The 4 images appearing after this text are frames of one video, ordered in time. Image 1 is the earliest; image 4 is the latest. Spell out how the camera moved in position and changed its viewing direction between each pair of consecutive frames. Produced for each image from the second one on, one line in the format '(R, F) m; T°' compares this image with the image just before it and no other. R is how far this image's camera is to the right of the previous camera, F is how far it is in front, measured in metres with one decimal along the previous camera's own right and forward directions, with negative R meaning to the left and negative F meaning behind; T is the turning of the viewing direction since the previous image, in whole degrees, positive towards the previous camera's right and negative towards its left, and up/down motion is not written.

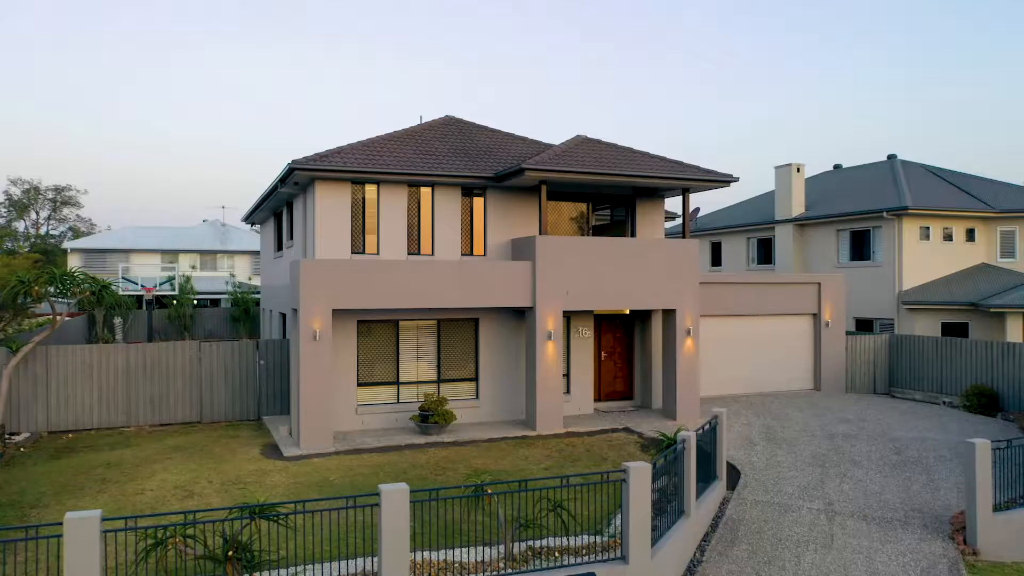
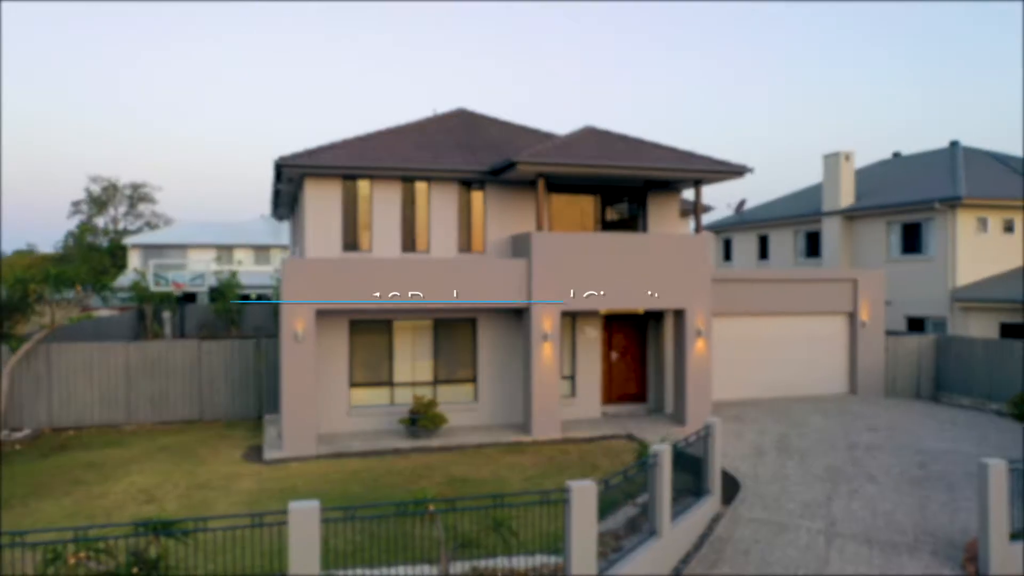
(+1.3, +0.7) m; -5°
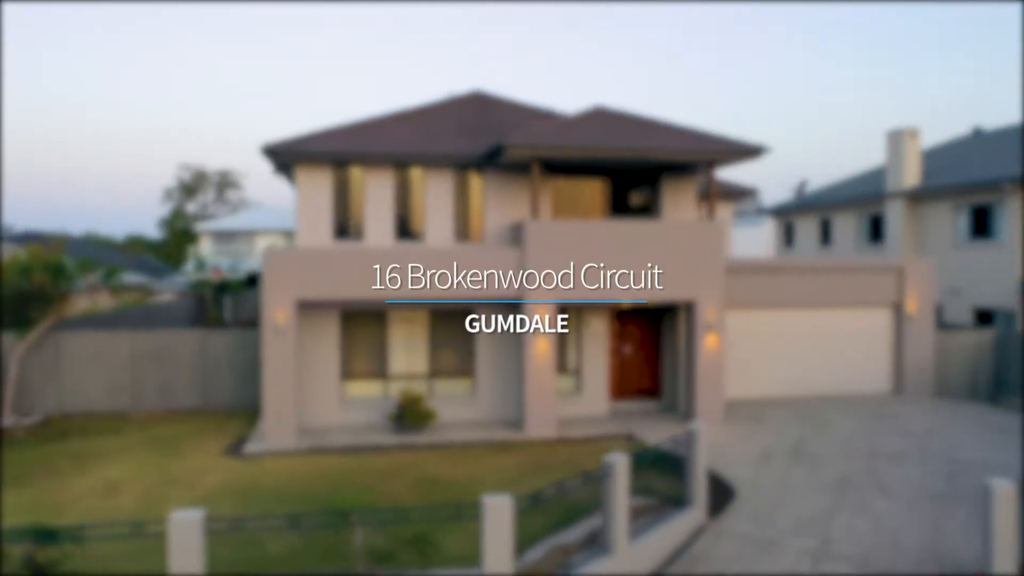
(+1.6, +0.7) m; -6°
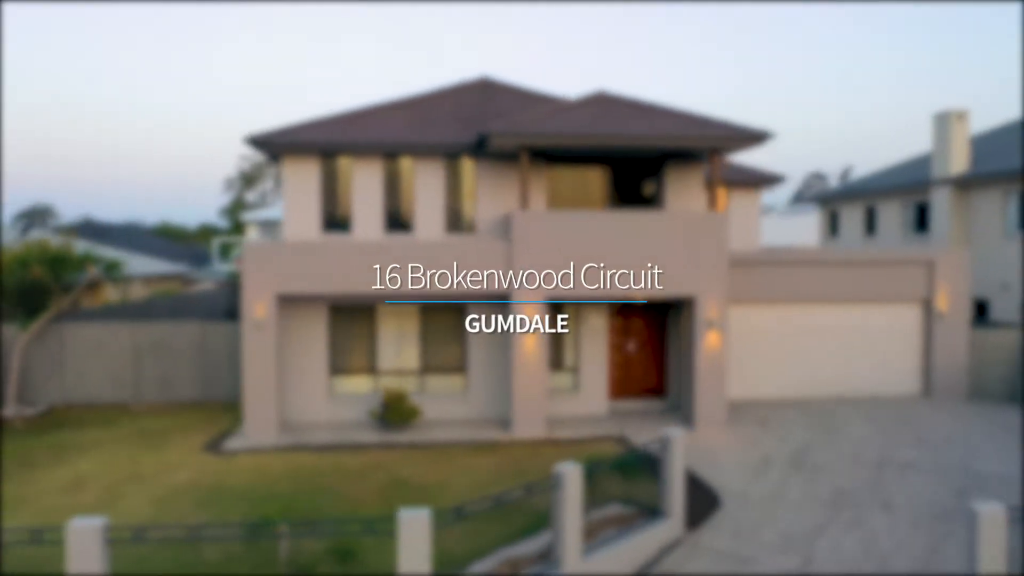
(+1.2, +0.5) m; -4°
